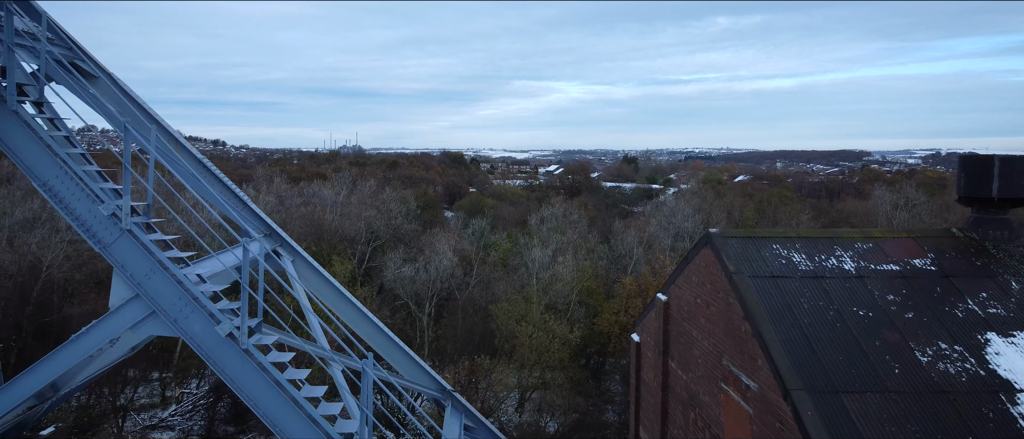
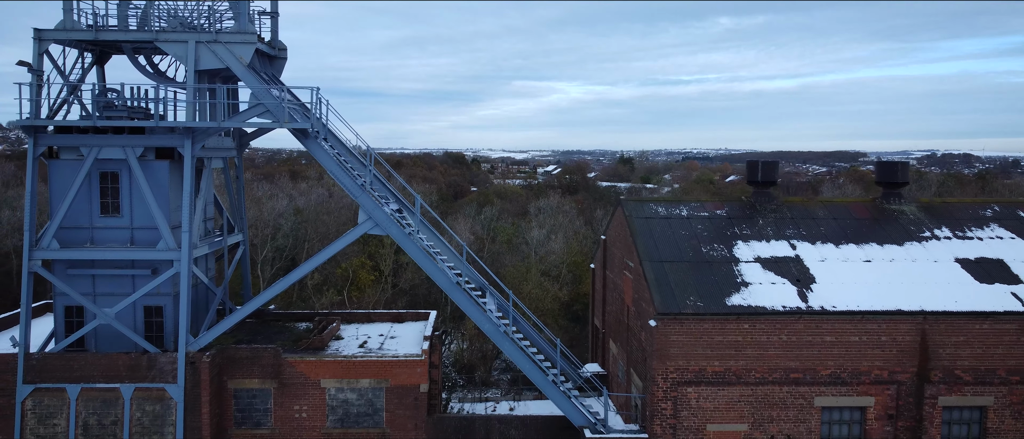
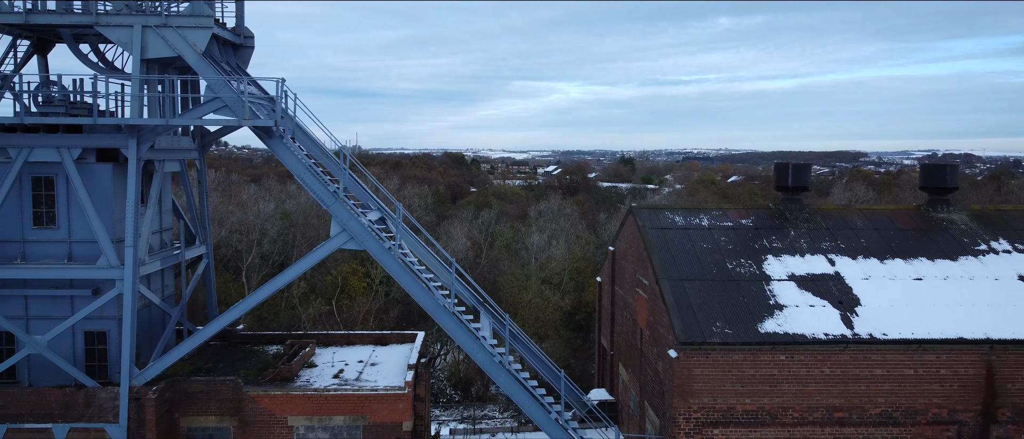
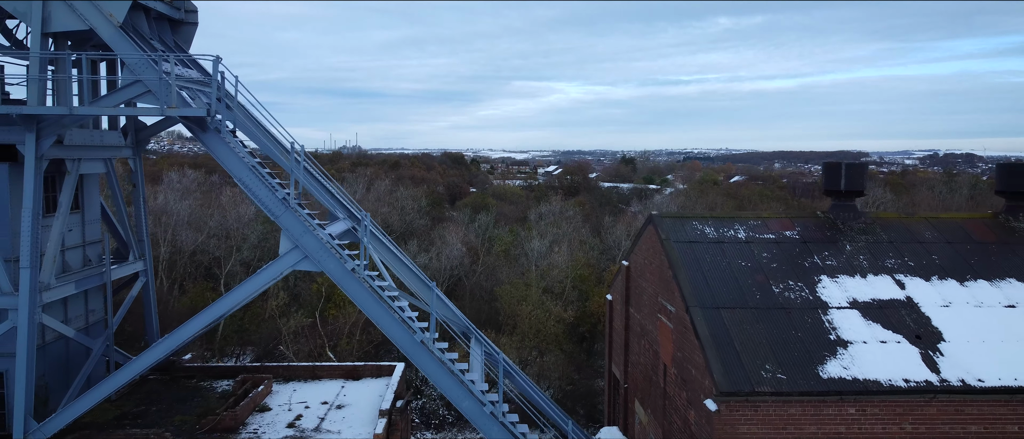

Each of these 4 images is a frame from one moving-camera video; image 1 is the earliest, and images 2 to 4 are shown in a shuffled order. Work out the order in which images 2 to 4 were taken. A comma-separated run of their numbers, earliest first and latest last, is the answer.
4, 3, 2
